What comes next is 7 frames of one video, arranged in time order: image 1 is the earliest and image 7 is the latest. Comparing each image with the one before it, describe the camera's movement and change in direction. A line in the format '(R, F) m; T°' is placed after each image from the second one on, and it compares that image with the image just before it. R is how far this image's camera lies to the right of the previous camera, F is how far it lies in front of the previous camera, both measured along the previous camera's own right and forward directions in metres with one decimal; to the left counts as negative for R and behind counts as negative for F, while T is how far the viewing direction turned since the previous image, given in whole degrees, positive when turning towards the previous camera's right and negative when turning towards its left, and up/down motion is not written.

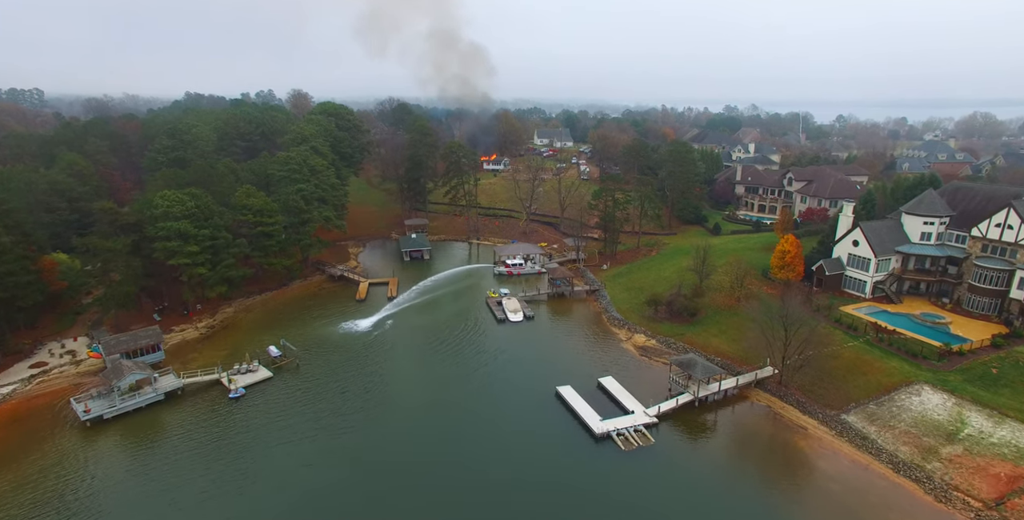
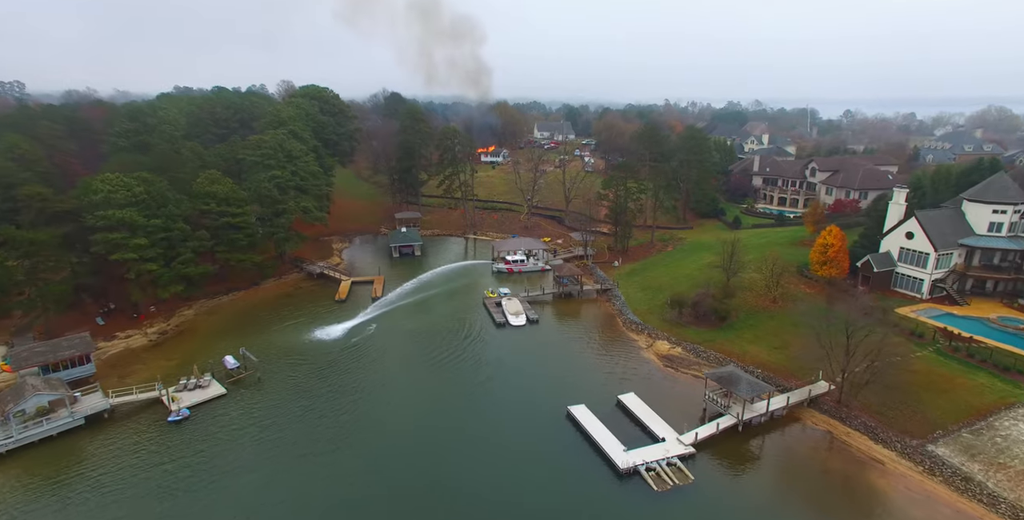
(-0.2, +6.7) m; 0°
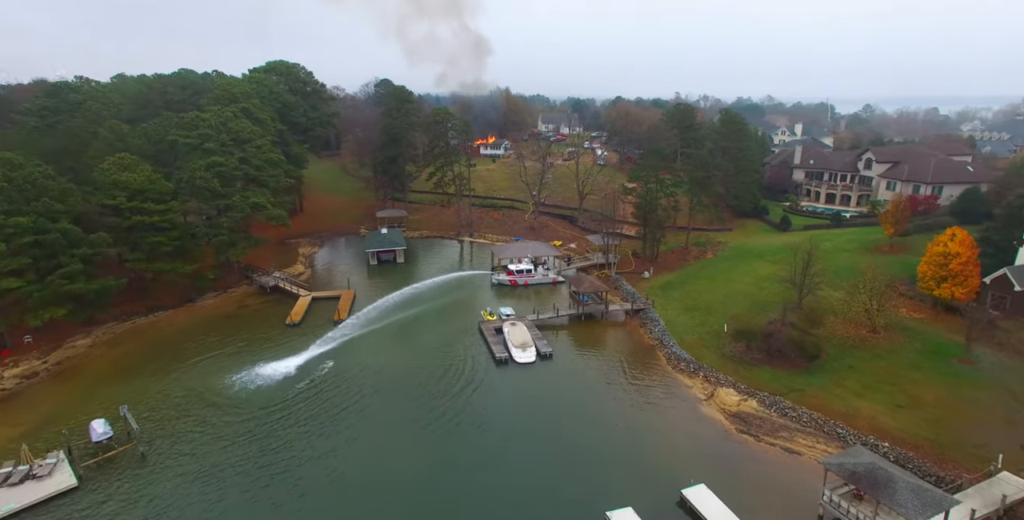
(-0.2, +11.9) m; 0°
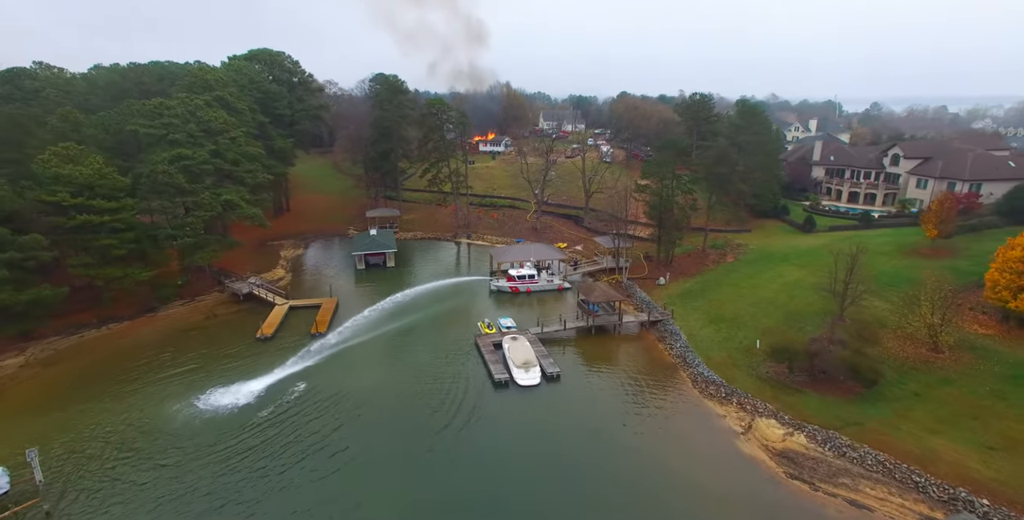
(0.0, +4.7) m; 0°
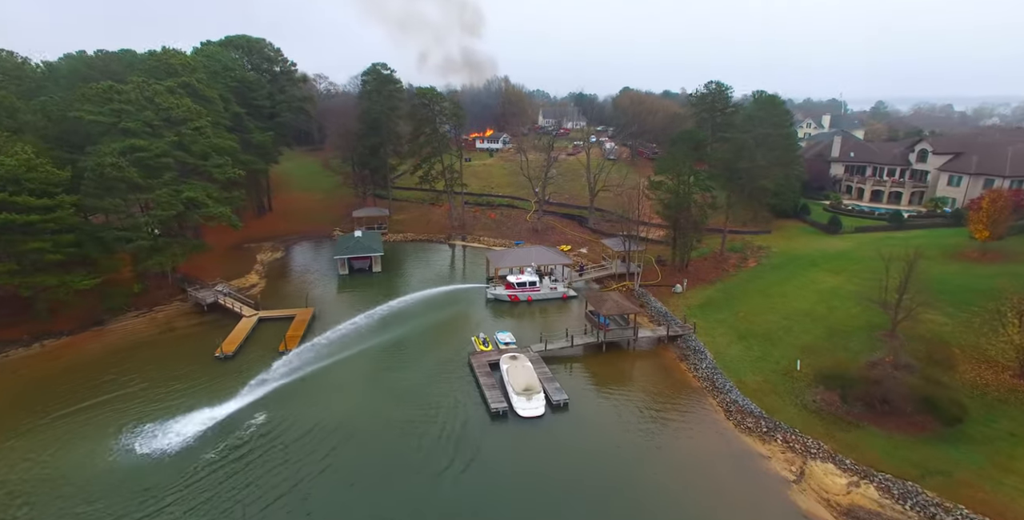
(-0.1, +4.7) m; 0°
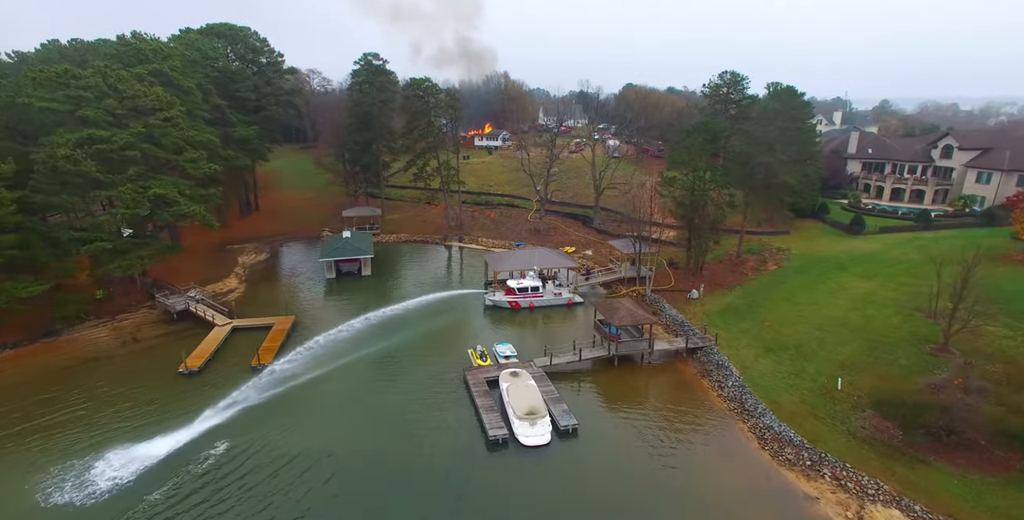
(-0.1, +3.4) m; 0°
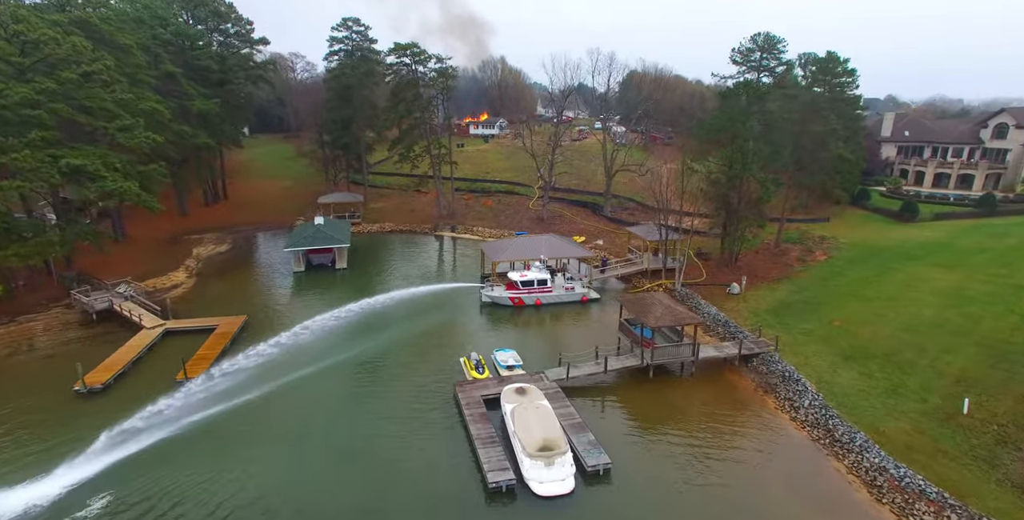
(-0.4, +6.5) m; 0°
